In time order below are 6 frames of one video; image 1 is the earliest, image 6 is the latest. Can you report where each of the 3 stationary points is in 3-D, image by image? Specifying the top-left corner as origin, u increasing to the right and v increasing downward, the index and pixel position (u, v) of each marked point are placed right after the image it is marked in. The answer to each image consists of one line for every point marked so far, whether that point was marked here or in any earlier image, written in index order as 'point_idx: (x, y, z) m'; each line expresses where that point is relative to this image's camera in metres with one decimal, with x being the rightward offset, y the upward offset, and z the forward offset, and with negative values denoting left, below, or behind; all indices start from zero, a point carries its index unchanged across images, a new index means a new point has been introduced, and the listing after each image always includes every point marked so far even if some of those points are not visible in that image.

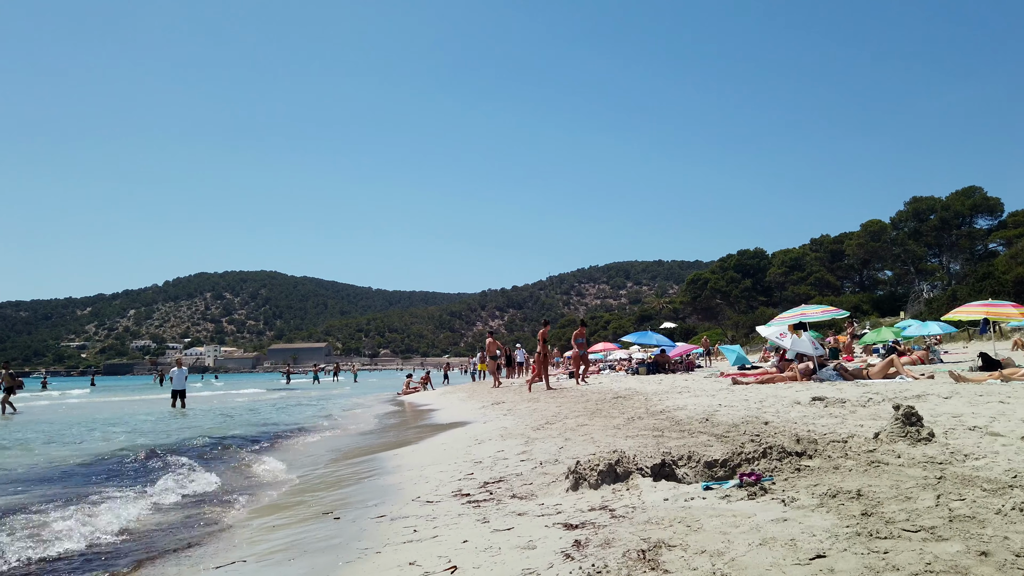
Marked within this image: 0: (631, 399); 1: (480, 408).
0: (+1.9, -1.8, +9.9) m
1: (-0.7, -2.5, +13.0) m
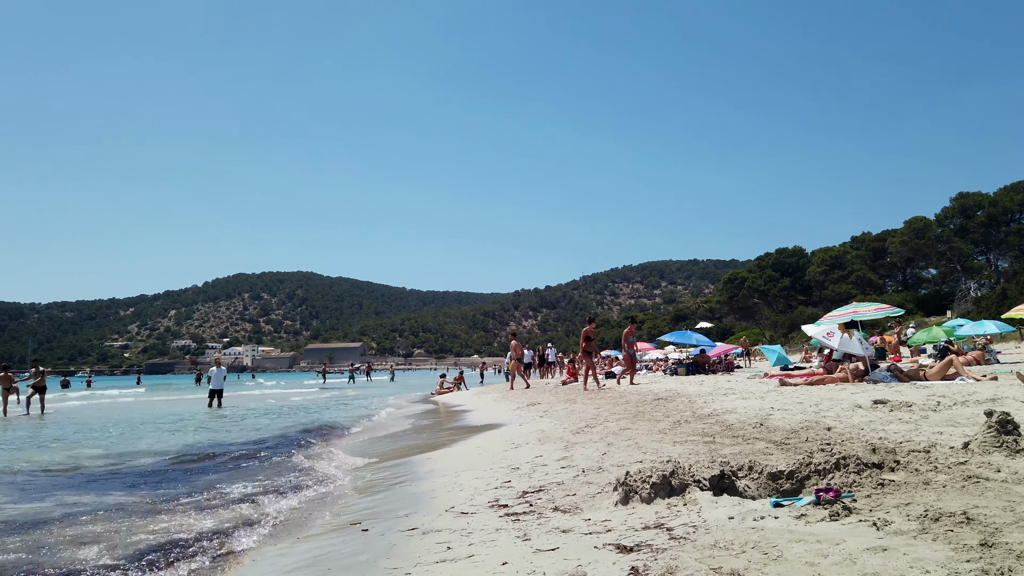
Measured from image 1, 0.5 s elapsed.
0: (+2.5, -1.8, +9.5) m
1: (0.0, -2.5, +12.7) m
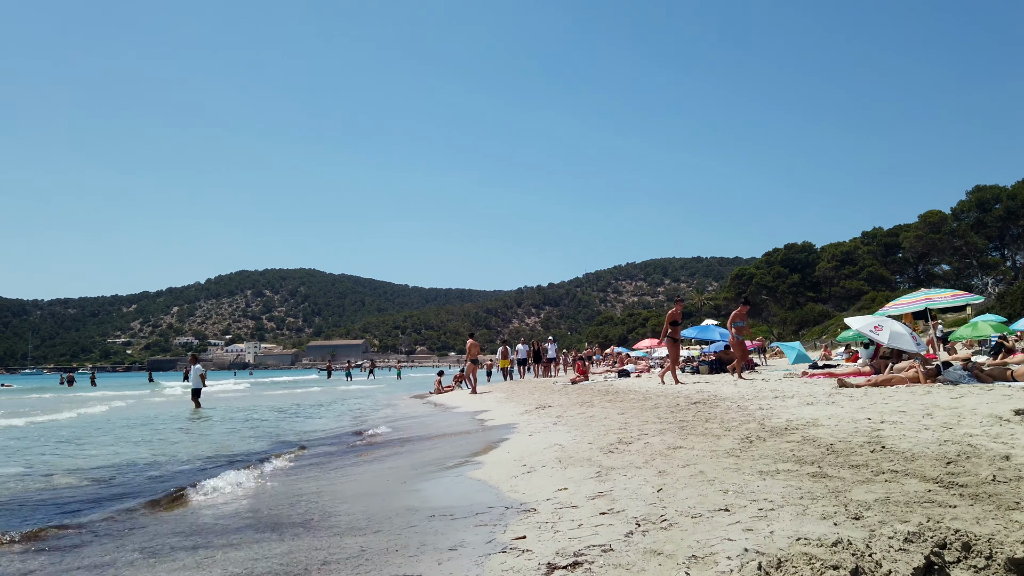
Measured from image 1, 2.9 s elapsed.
0: (+2.6, -1.5, +7.7) m
1: (+0.2, -2.2, +11.0) m
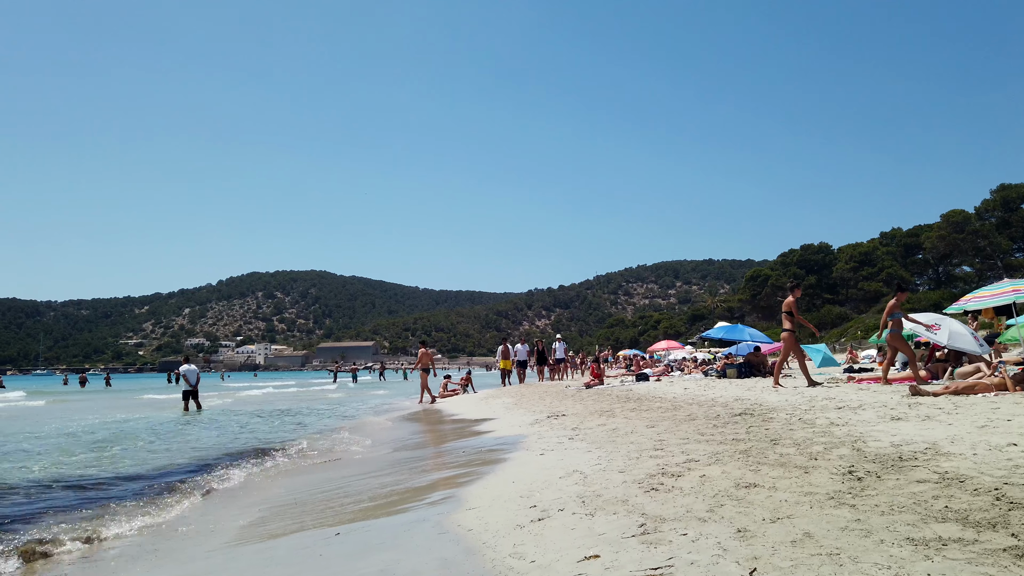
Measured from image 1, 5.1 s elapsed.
0: (+2.6, -1.4, +6.3) m
1: (+0.3, -2.1, +9.5) m
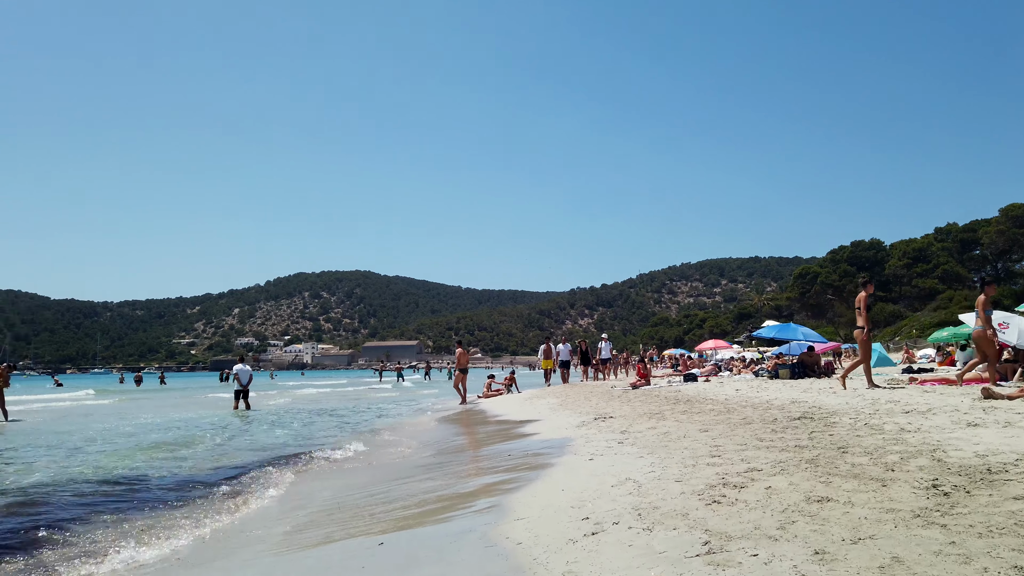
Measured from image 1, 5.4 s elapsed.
0: (+3.1, -1.3, +5.9) m
1: (+1.0, -2.0, +9.3) m
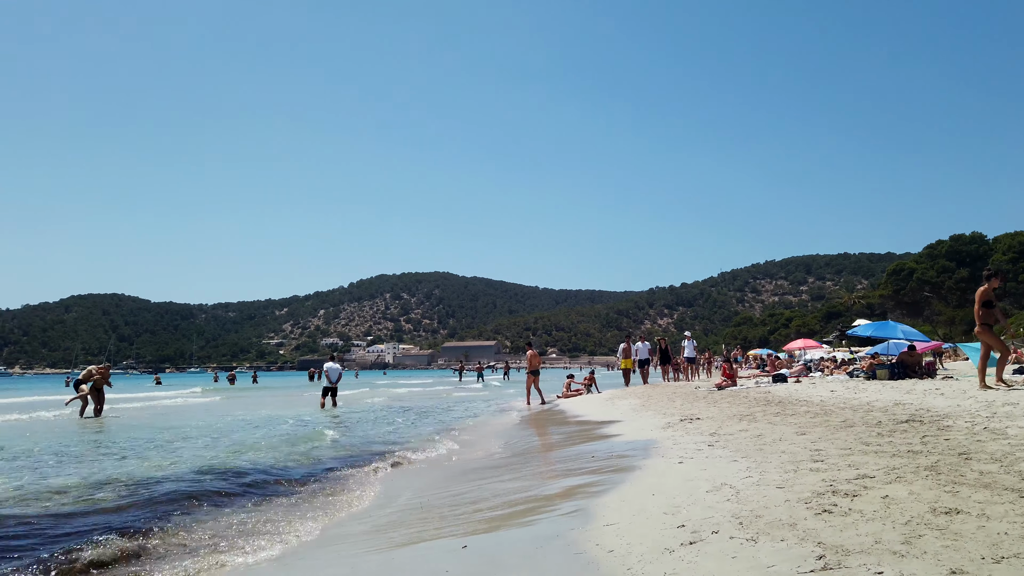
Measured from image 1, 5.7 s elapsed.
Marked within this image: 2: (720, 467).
0: (+3.8, -1.3, +5.4) m
1: (+2.2, -2.0, +9.0) m
2: (+1.7, -1.4, +4.9) m
